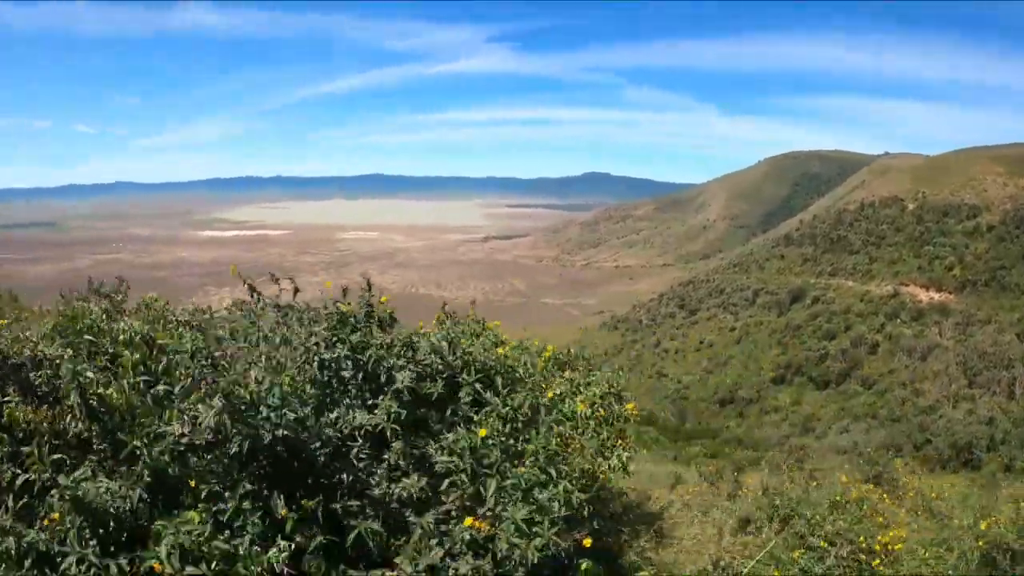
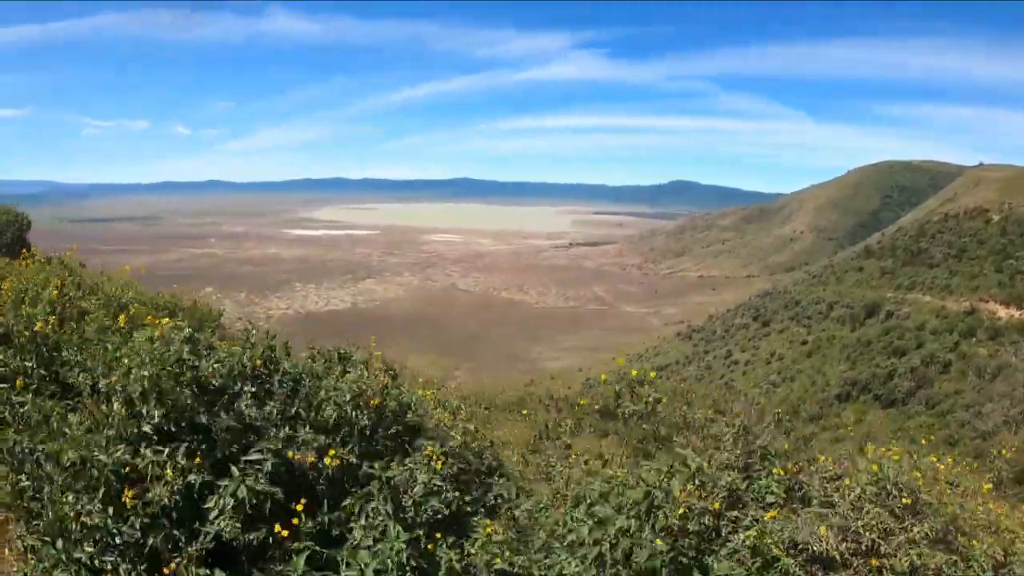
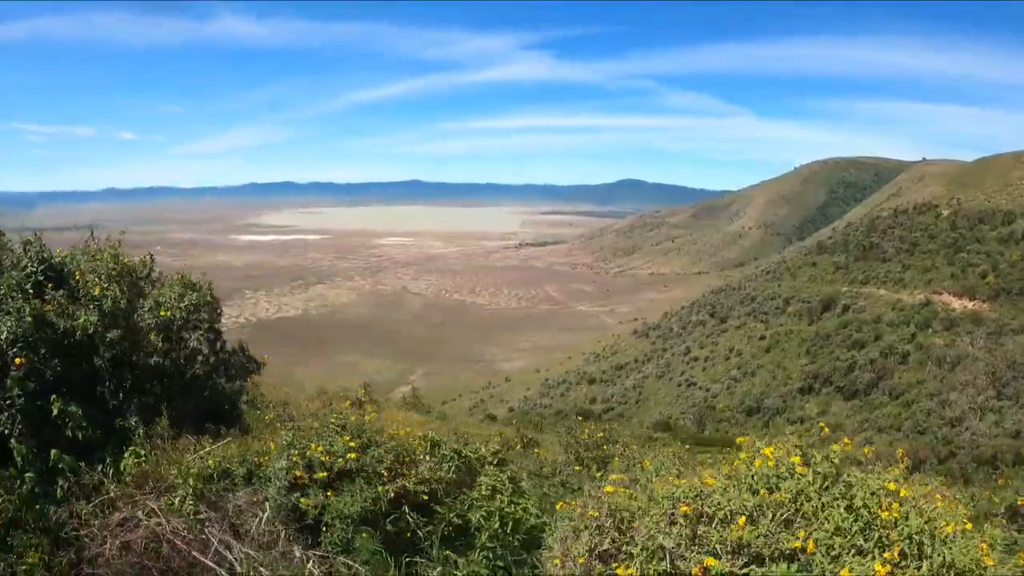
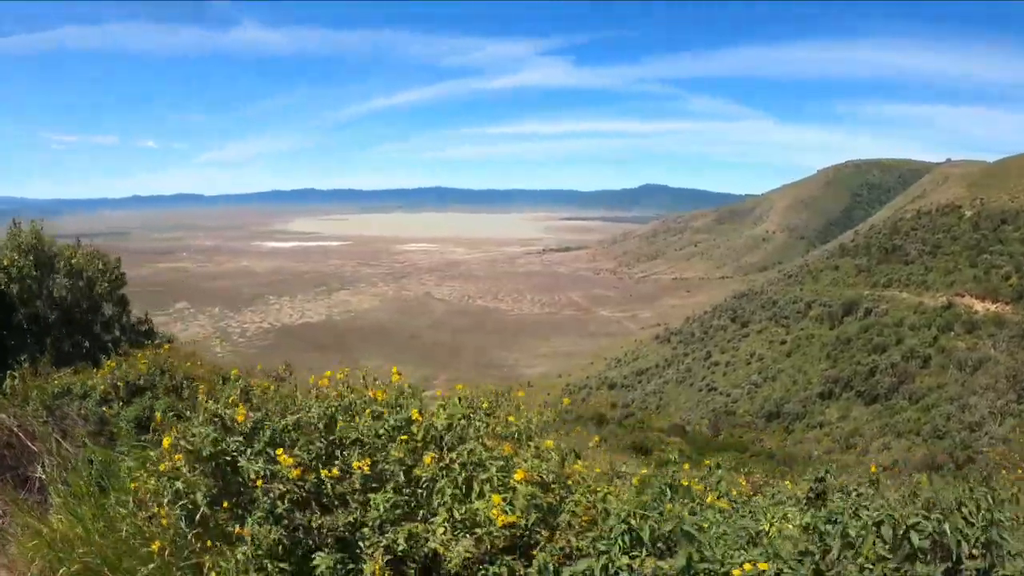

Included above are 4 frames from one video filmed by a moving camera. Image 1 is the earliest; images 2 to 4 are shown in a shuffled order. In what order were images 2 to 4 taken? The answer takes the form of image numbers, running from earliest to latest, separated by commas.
3, 4, 2
